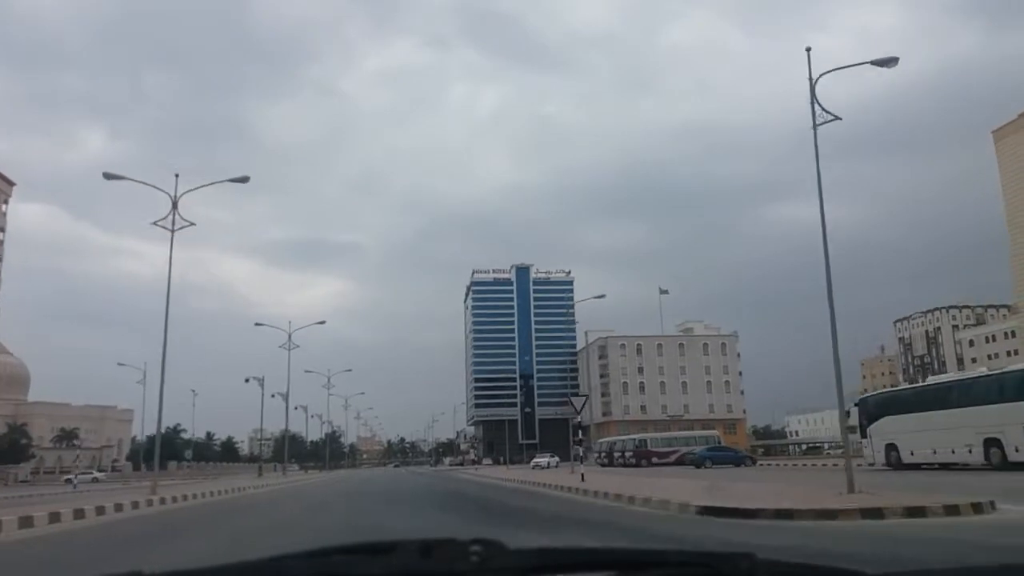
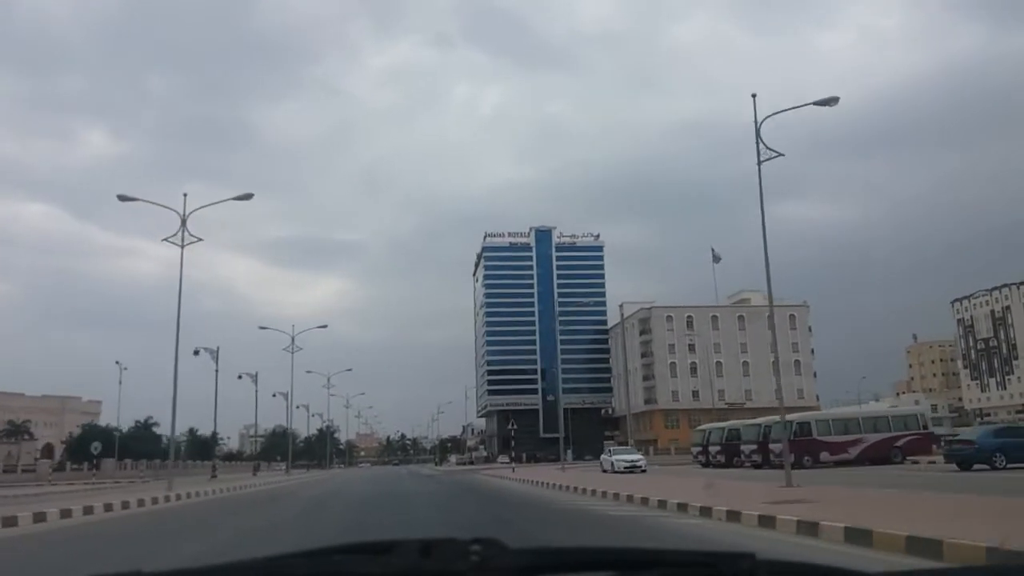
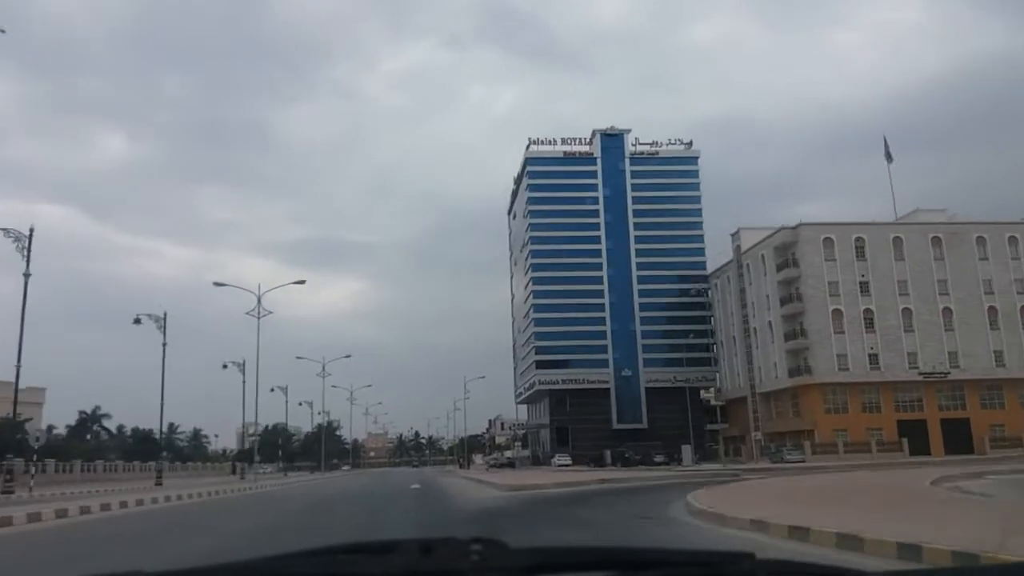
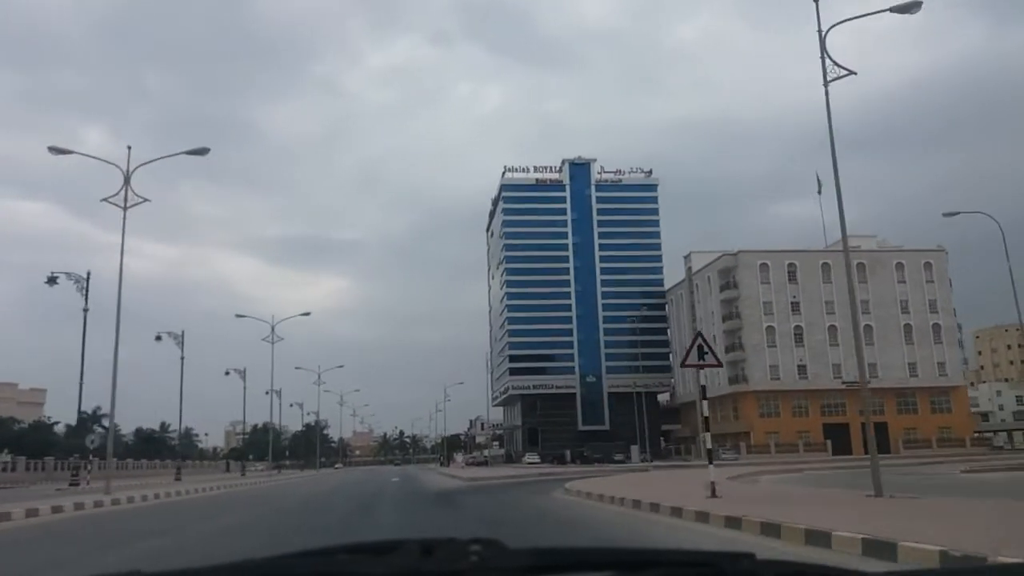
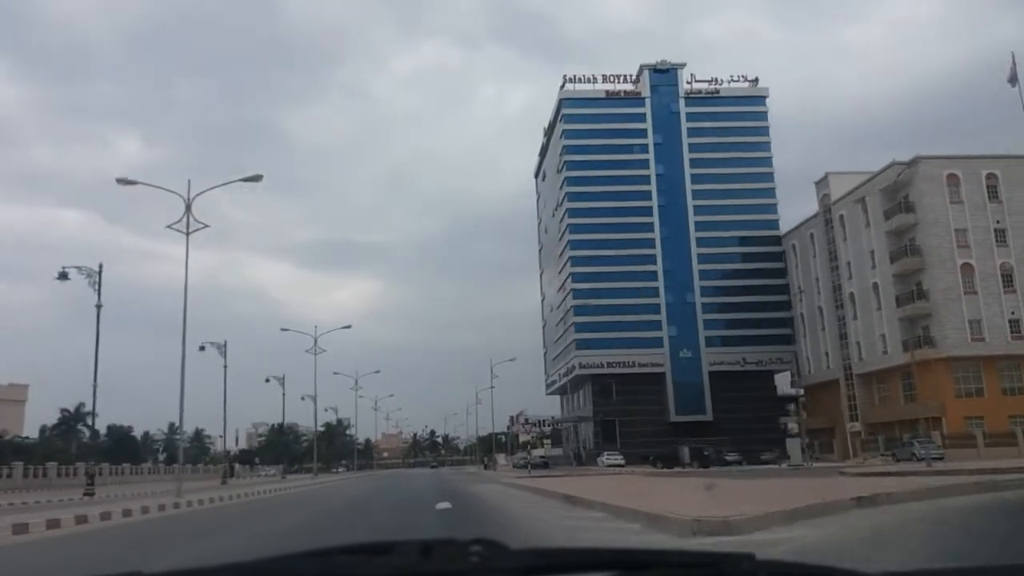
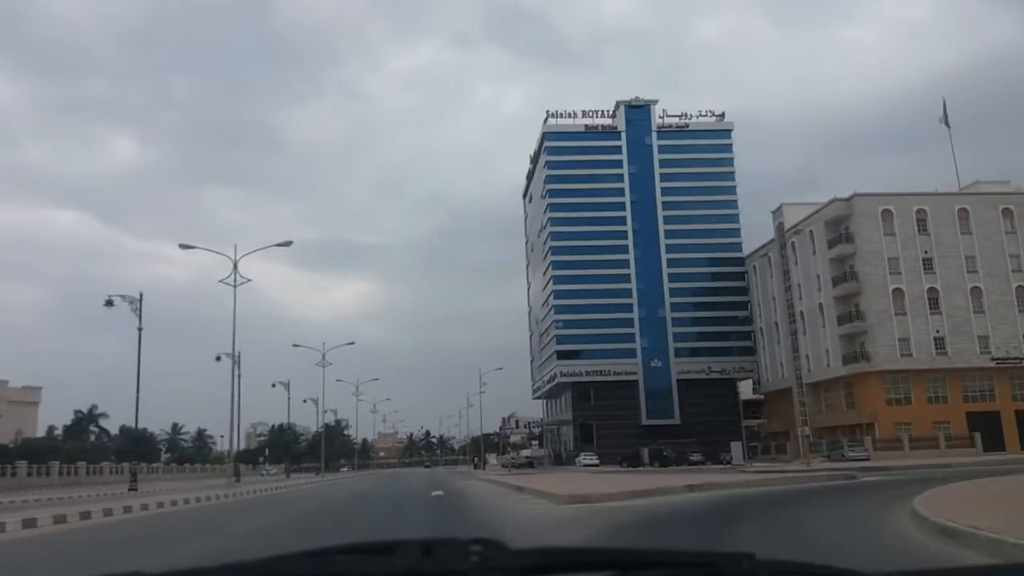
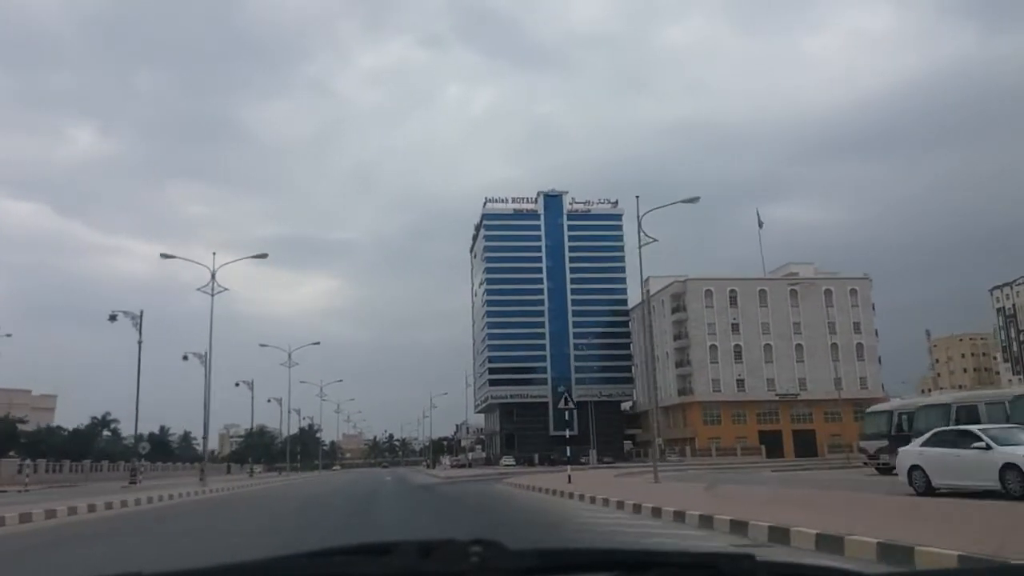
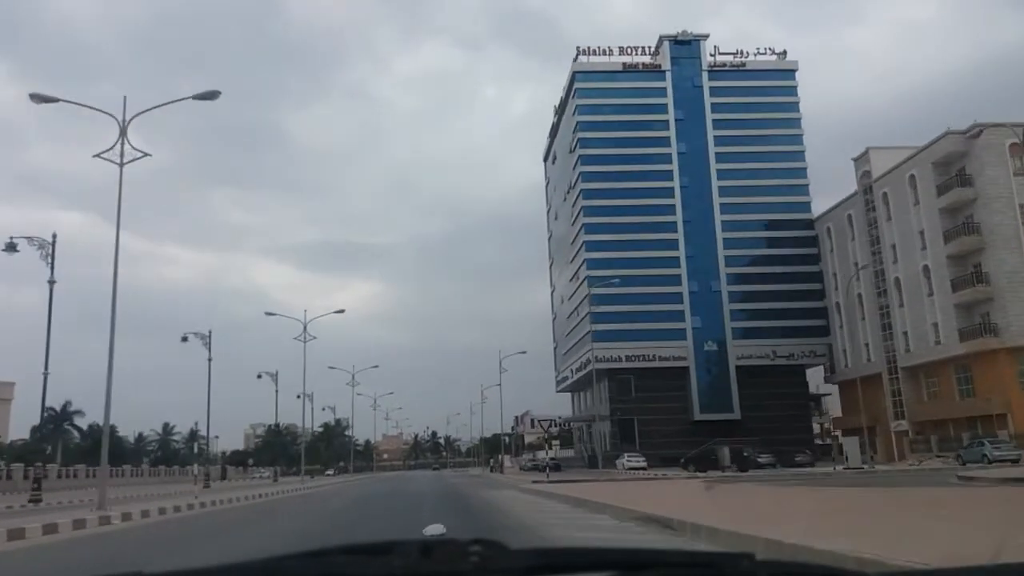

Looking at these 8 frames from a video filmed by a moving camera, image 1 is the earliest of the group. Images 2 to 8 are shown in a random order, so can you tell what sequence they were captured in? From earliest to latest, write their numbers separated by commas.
2, 7, 4, 3, 6, 5, 8
